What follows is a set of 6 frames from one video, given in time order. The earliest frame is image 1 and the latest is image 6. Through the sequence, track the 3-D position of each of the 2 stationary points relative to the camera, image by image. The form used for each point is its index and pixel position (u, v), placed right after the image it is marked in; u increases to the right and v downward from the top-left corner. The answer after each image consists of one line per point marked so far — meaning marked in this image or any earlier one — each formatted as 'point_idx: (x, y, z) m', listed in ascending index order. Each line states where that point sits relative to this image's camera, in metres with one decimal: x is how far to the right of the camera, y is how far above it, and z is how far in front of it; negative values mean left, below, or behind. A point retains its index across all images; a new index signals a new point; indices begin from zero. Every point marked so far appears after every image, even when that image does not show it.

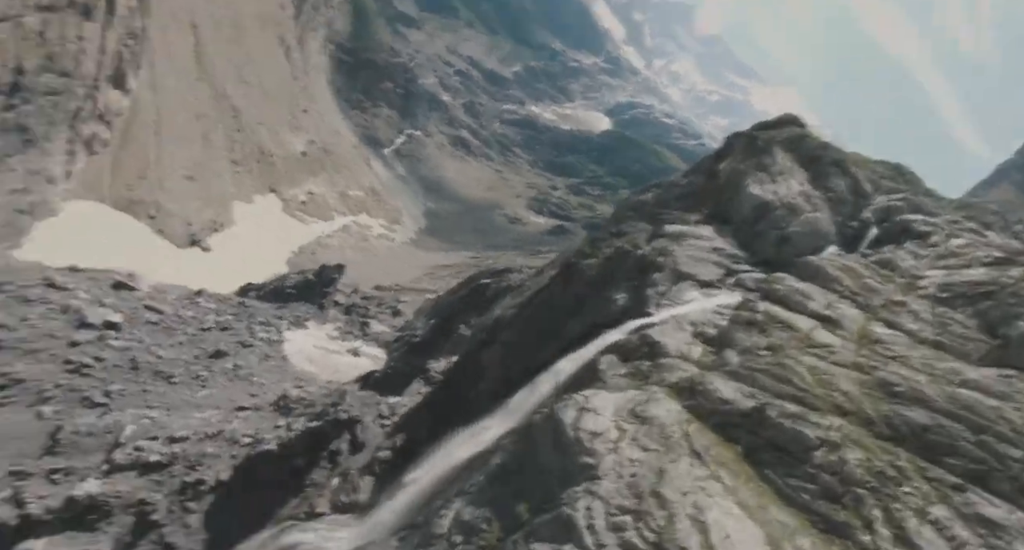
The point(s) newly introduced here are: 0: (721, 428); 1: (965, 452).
0: (+5.1, -3.8, +16.0) m
1: (+11.1, -4.3, +15.4) m
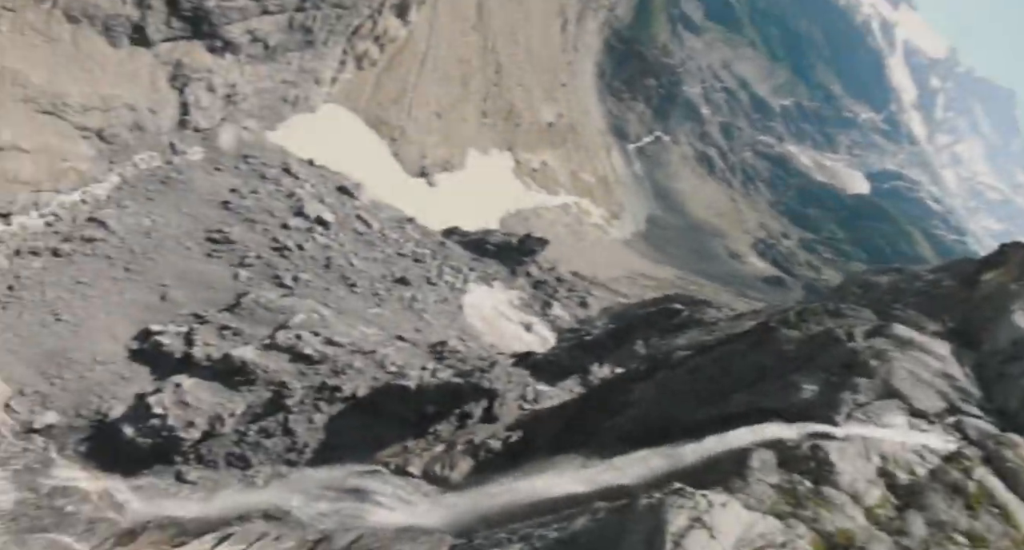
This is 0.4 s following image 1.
0: (+6.8, -6.5, +12.4) m
1: (+11.8, -9.0, +10.2) m
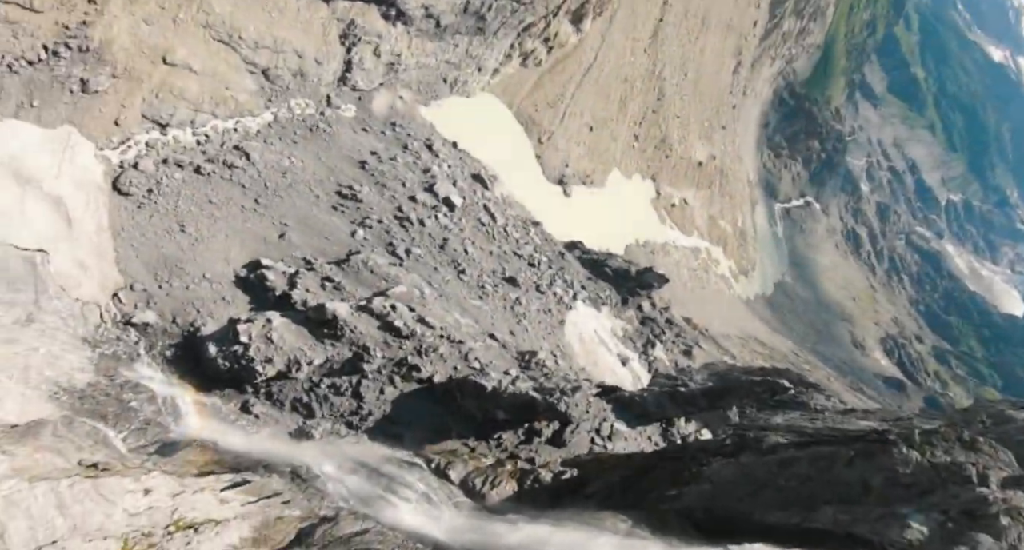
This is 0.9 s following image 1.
0: (+6.4, -8.5, +9.9) m
1: (+10.1, -12.2, +6.9) m
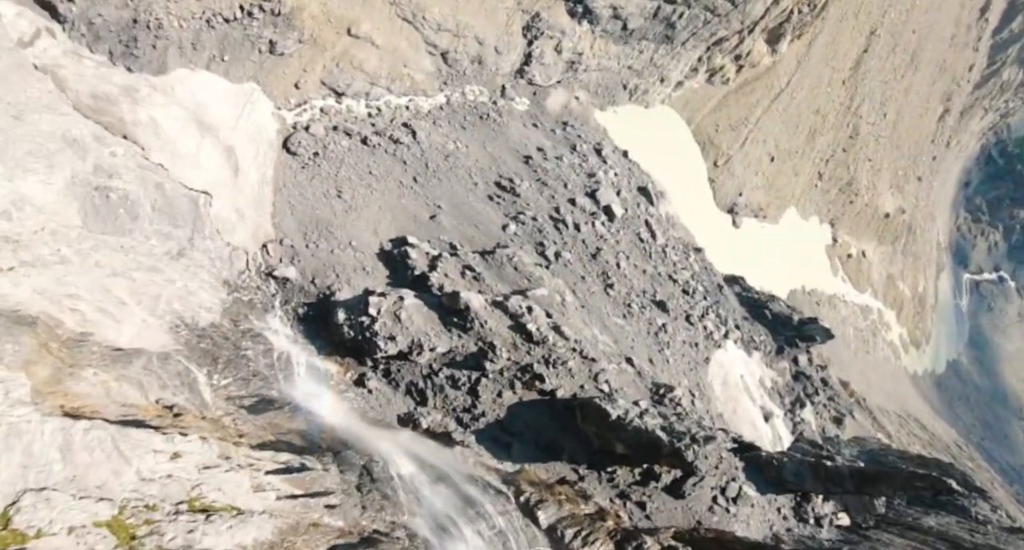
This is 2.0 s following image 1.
0: (+6.5, -9.6, +6.3) m
1: (+8.7, -13.7, +2.5) m
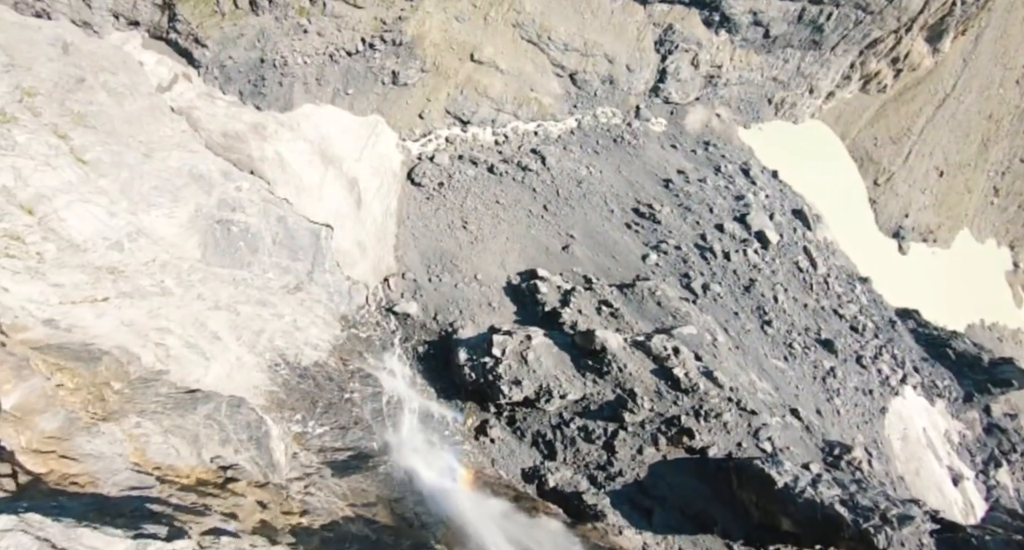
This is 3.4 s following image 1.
0: (+7.3, -9.6, +1.9) m
1: (+8.7, -13.4, -2.5) m
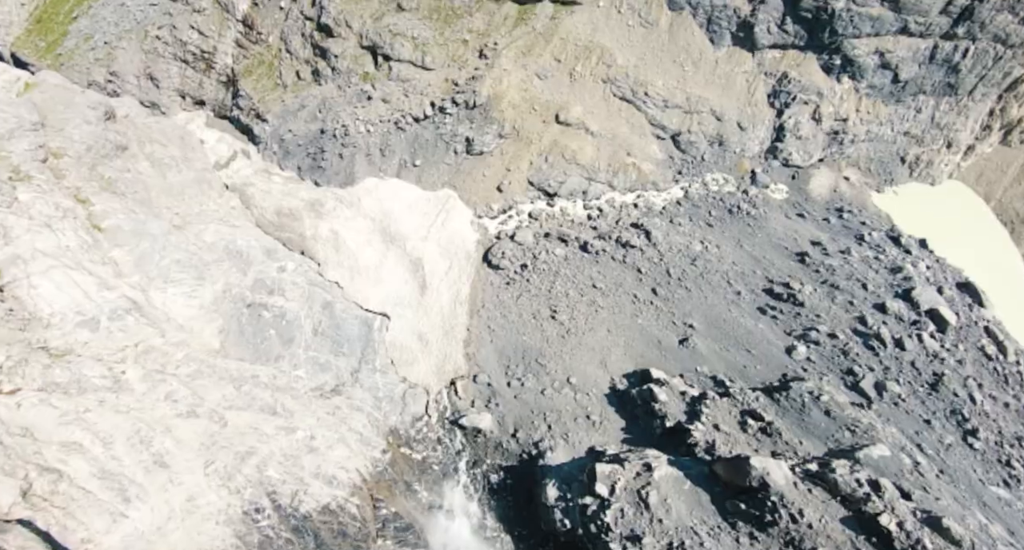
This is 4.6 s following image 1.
0: (+7.0, -8.9, -5.1) m
1: (+7.8, -11.9, -10.2) m
